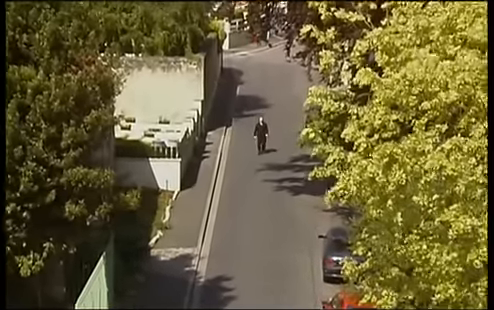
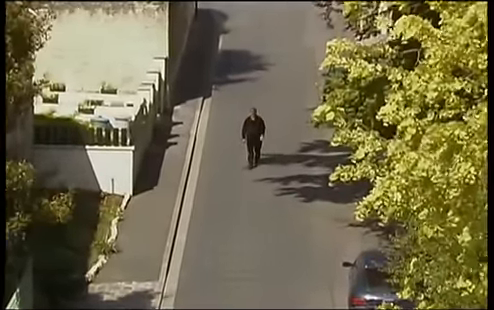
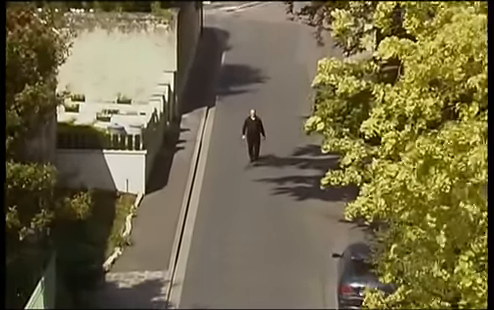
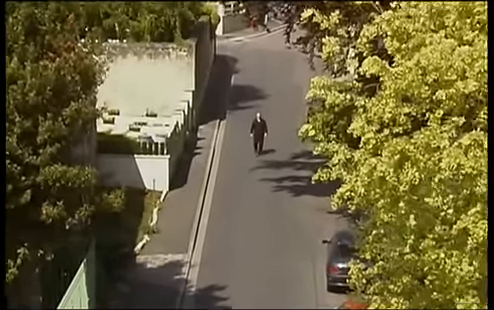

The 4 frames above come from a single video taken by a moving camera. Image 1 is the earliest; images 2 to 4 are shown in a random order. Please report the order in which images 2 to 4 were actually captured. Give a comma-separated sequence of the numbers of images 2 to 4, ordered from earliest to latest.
4, 3, 2
